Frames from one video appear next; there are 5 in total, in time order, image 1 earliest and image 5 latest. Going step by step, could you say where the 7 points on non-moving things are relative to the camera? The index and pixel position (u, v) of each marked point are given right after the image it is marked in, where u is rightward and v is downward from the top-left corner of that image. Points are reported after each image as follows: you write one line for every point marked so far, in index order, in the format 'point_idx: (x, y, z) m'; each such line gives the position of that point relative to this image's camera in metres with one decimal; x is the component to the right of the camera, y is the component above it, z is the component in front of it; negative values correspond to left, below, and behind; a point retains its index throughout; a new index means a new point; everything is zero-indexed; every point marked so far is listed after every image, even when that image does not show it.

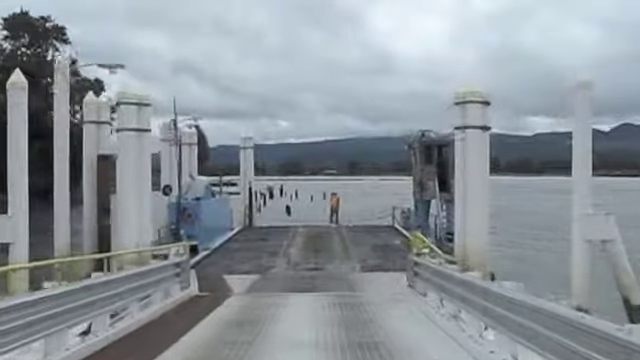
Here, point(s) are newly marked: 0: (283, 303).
0: (-0.7, -2.4, +18.4) m
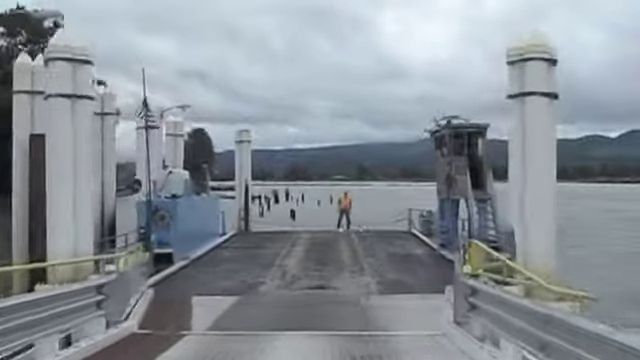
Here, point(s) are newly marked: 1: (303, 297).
0: (-0.7, -2.1, +11.8) m
1: (-0.3, -2.4, +19.2) m
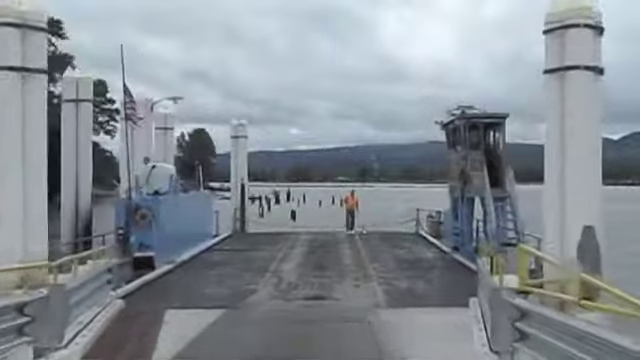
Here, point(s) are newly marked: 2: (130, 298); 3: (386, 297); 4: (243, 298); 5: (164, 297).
0: (-0.8, -2.0, +8.8) m
1: (-0.4, -2.2, +16.3) m
2: (-3.5, -2.2, +17.6) m
3: (+1.3, -2.3, +18.3) m
4: (-1.5, -2.4, +19.0) m
5: (-3.1, -2.3, +19.0) m
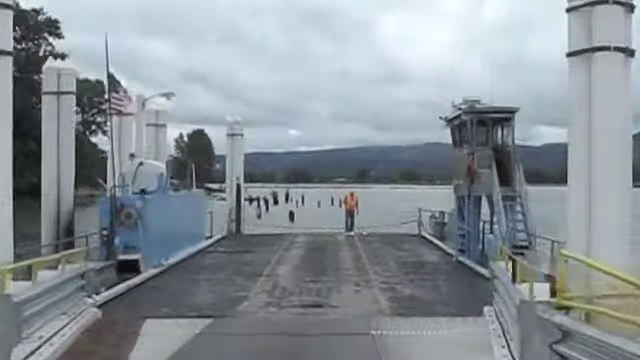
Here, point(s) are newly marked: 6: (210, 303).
0: (-0.8, -1.9, +7.3) m
1: (-0.4, -2.2, +14.7) m
2: (-3.6, -2.1, +16.1) m
3: (+1.2, -2.2, +16.7) m
4: (-1.6, -2.3, +17.4) m
5: (-3.2, -2.3, +17.4) m
6: (-2.1, -2.4, +18.4) m
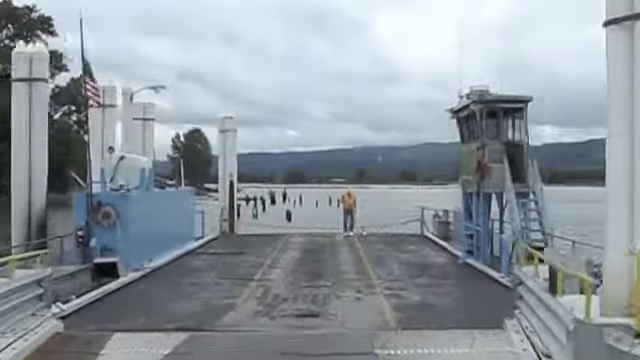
0: (-0.9, -1.8, +5.3) m
1: (-0.5, -2.1, +12.7) m
2: (-3.6, -2.0, +14.1) m
3: (+1.2, -2.1, +14.7) m
4: (-1.7, -2.2, +15.4) m
5: (-3.2, -2.2, +15.4) m
6: (-2.2, -2.2, +16.4) m
